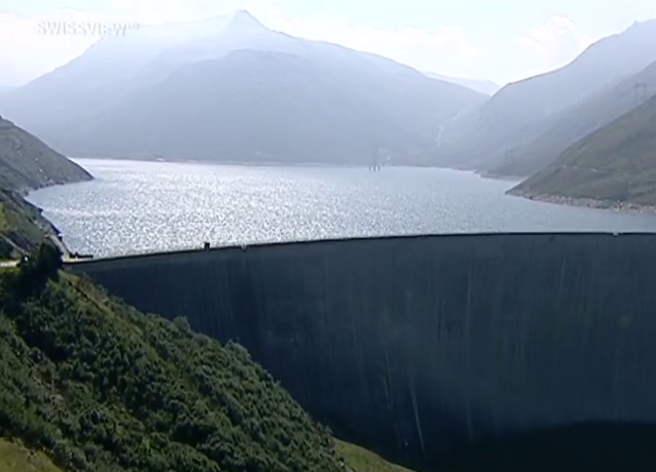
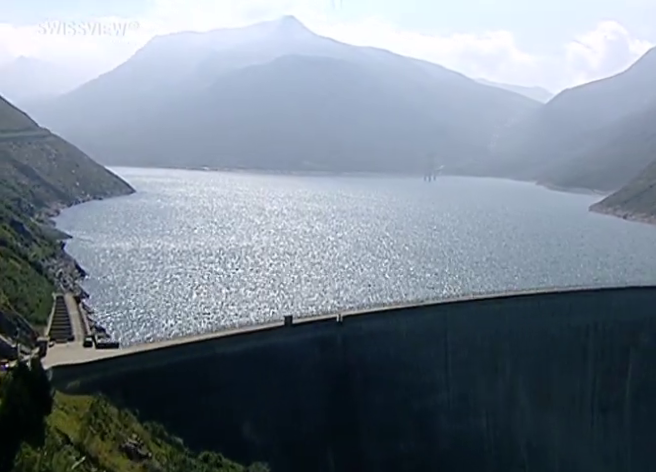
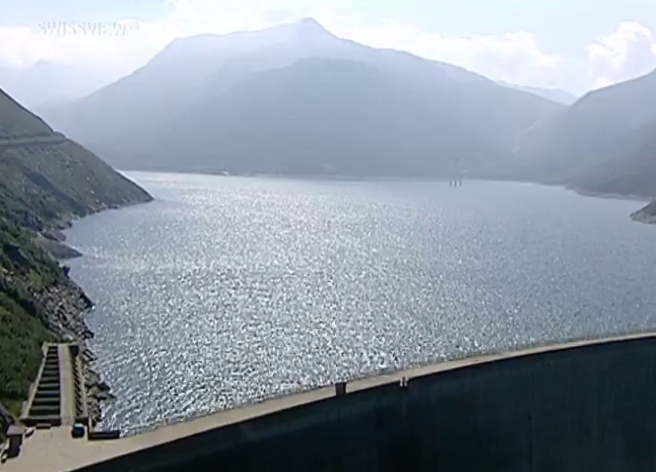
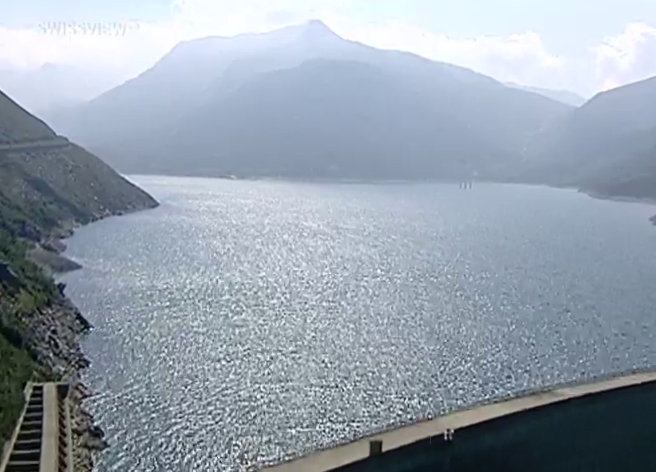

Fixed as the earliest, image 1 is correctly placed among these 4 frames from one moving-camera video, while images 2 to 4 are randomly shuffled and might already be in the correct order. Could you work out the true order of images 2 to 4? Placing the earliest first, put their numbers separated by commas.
2, 3, 4
